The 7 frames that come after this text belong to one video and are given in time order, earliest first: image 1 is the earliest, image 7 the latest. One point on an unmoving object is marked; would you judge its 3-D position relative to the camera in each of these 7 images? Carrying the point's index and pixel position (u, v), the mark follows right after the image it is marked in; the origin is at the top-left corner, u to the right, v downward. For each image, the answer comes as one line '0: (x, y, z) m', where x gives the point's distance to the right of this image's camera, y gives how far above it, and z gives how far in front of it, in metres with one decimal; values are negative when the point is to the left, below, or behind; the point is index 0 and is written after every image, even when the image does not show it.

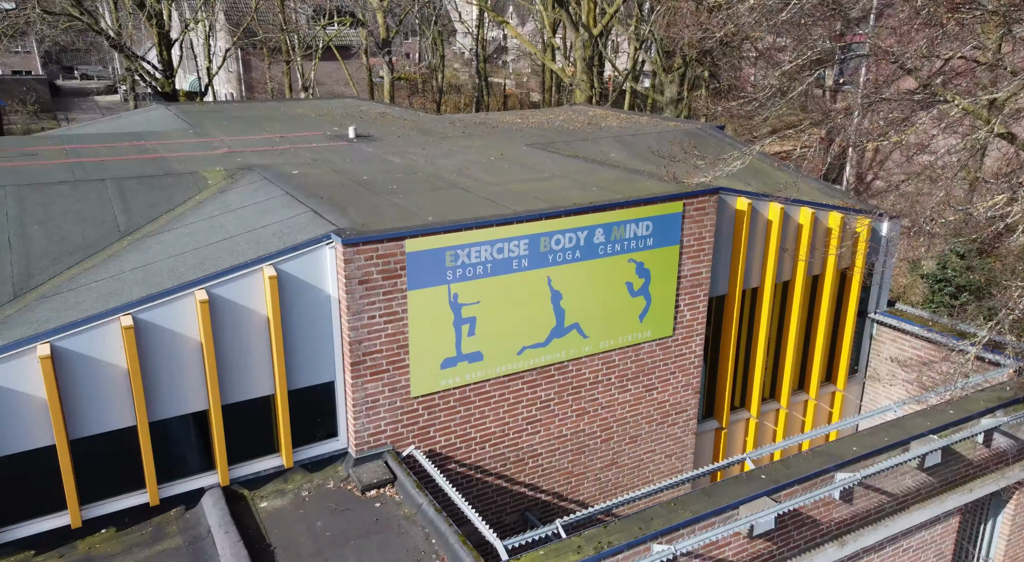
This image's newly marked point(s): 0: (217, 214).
0: (-3.1, +0.7, +8.3) m
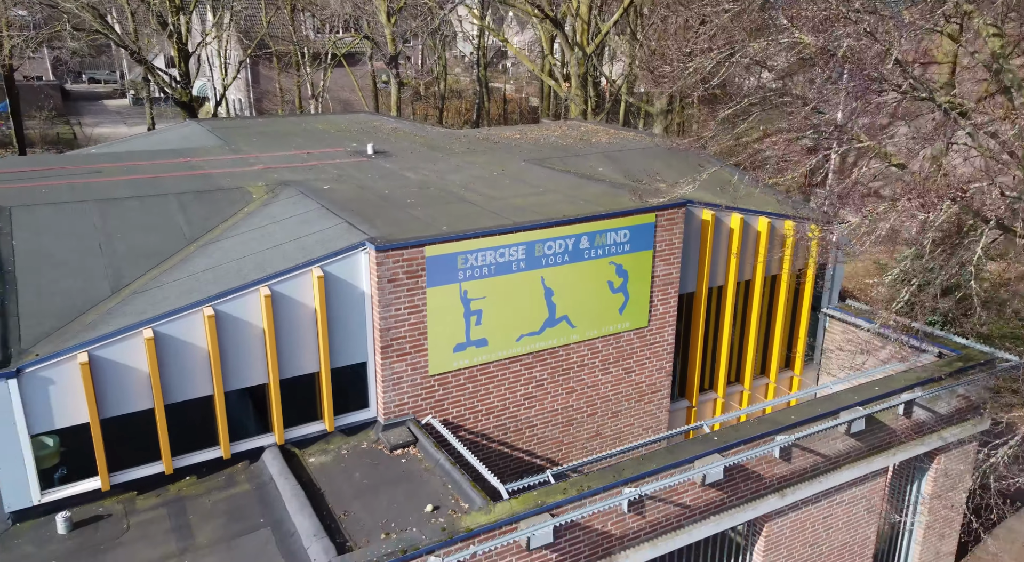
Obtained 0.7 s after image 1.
0: (-3.1, +0.7, +9.9) m
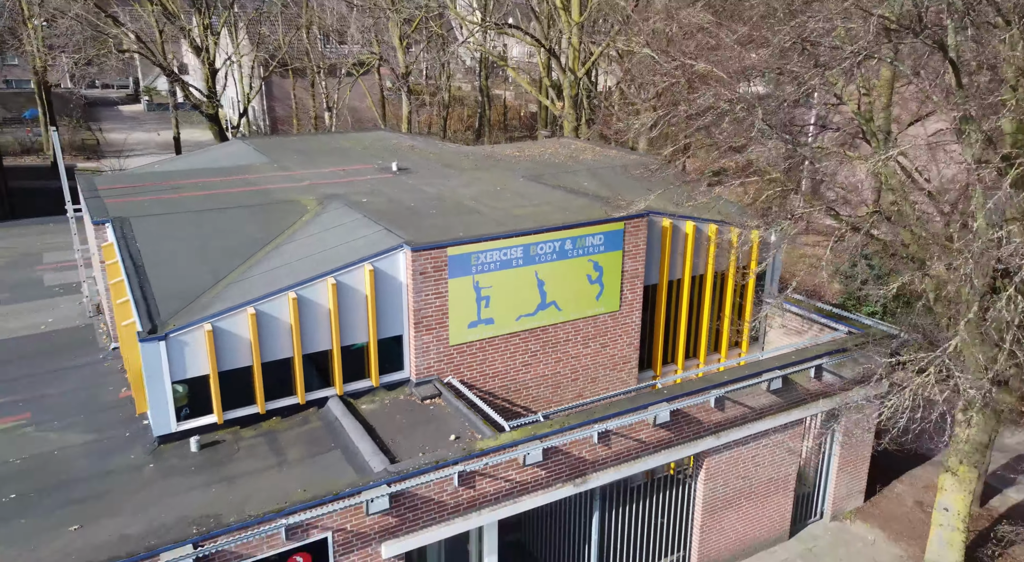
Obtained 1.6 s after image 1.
0: (-3.1, +0.8, +12.8) m
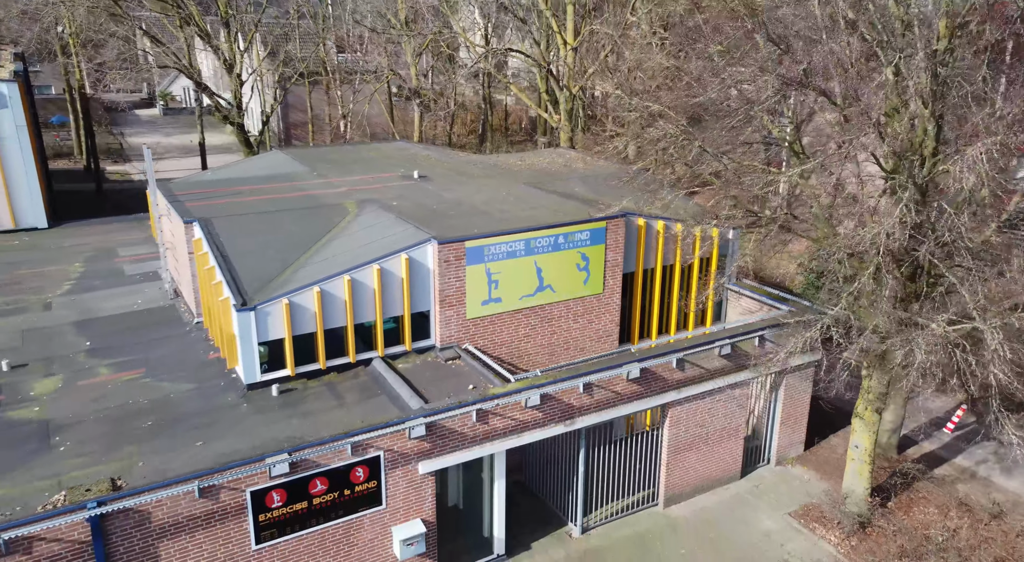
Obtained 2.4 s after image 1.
0: (-3.0, +1.1, +15.9) m
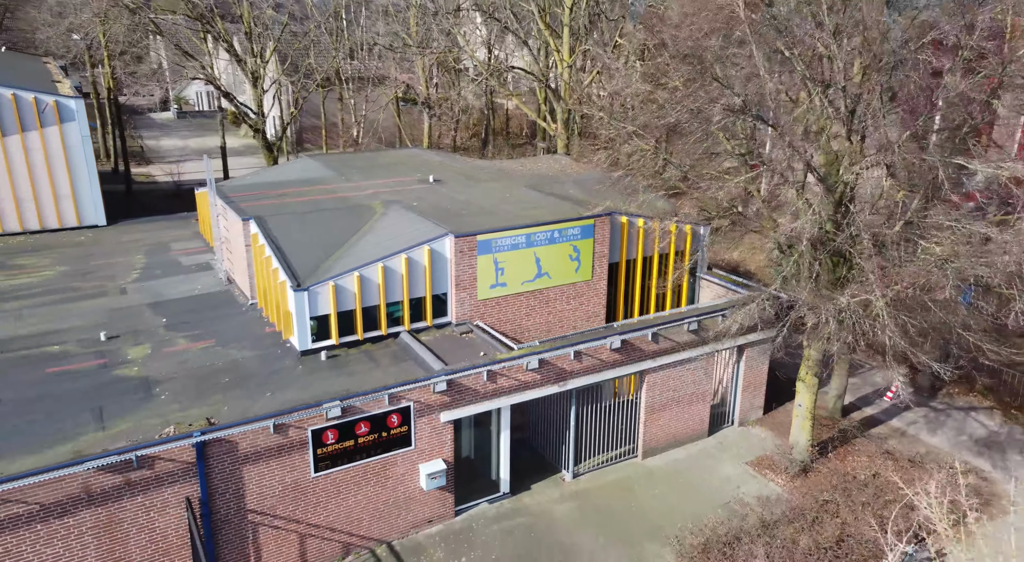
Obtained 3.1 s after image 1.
0: (-3.0, +1.4, +18.9) m
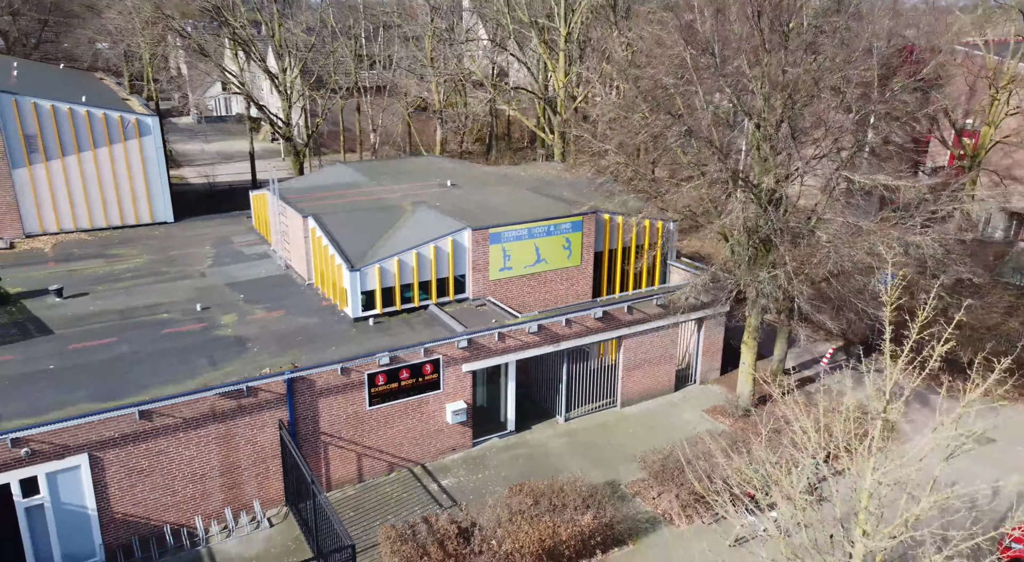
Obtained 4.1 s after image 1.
0: (-2.8, +1.8, +23.6) m
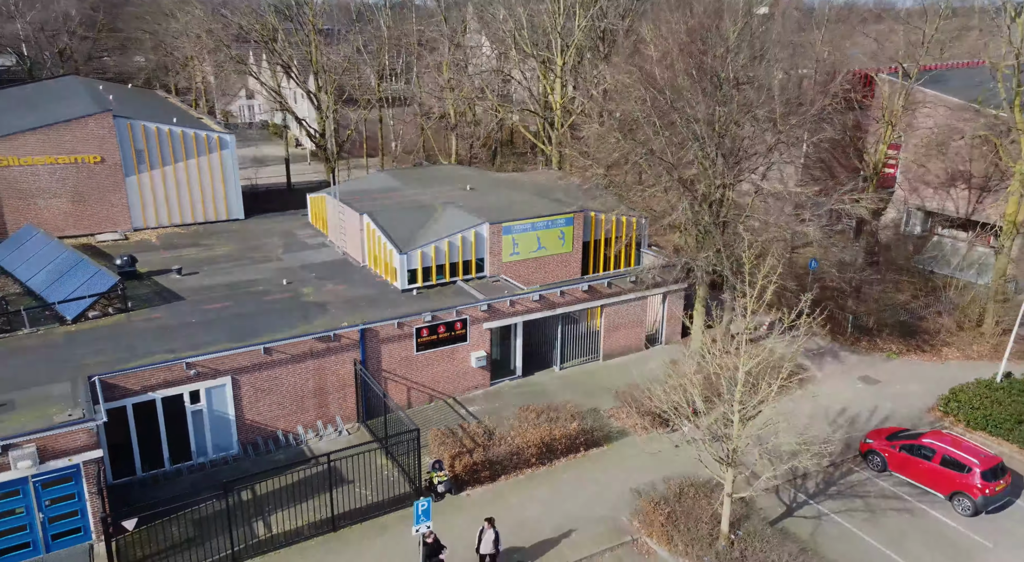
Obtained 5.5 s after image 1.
0: (-2.6, +2.5, +30.6) m
